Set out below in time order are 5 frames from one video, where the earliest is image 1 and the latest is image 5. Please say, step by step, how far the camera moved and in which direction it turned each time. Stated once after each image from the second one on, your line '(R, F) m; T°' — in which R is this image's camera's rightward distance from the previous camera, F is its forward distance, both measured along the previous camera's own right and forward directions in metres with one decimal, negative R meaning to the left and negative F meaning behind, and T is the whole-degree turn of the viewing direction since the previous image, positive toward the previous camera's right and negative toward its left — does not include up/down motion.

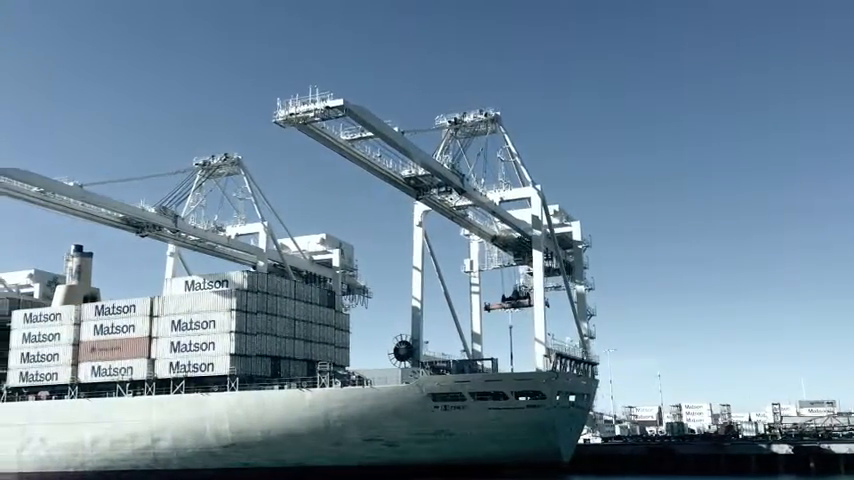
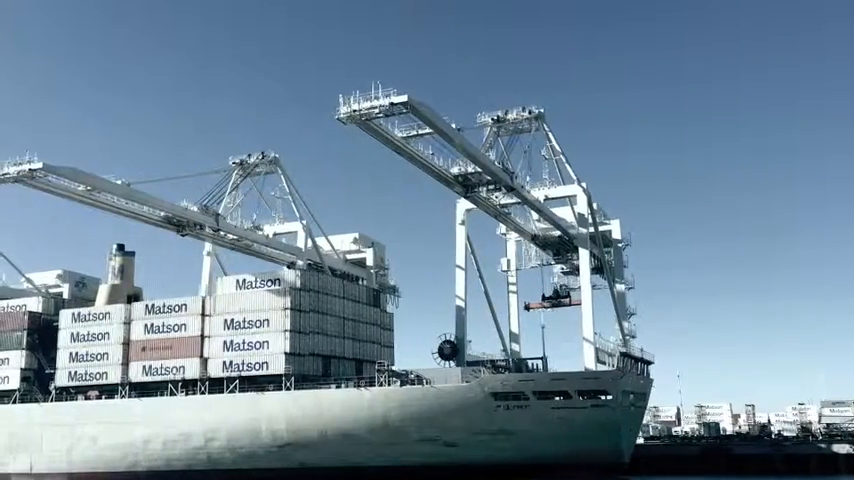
(-2.0, +0.3) m; 0°
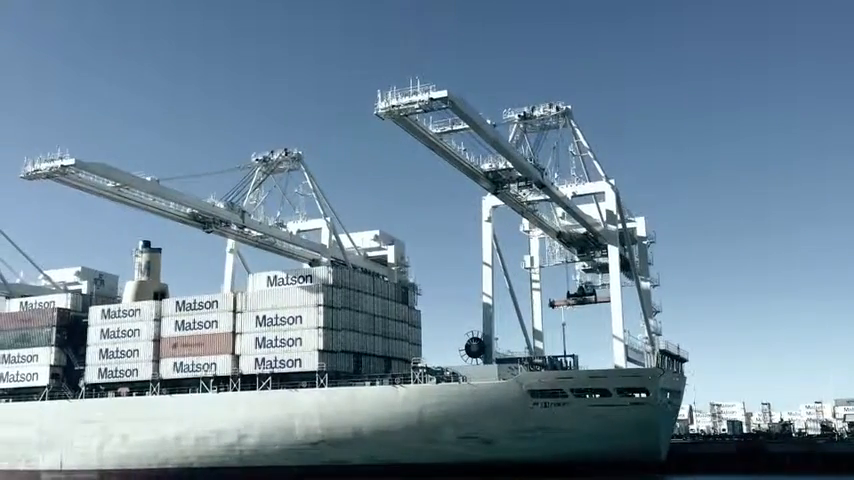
(-1.2, +0.2) m; 0°
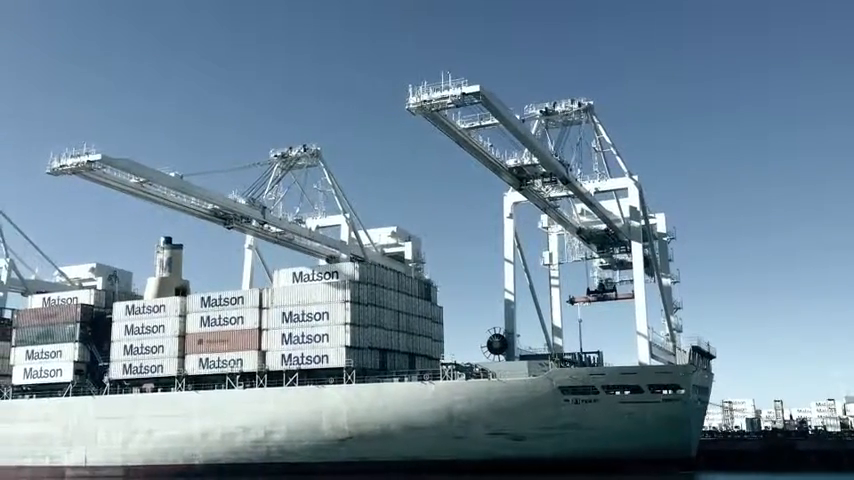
(-1.0, +0.1) m; 0°
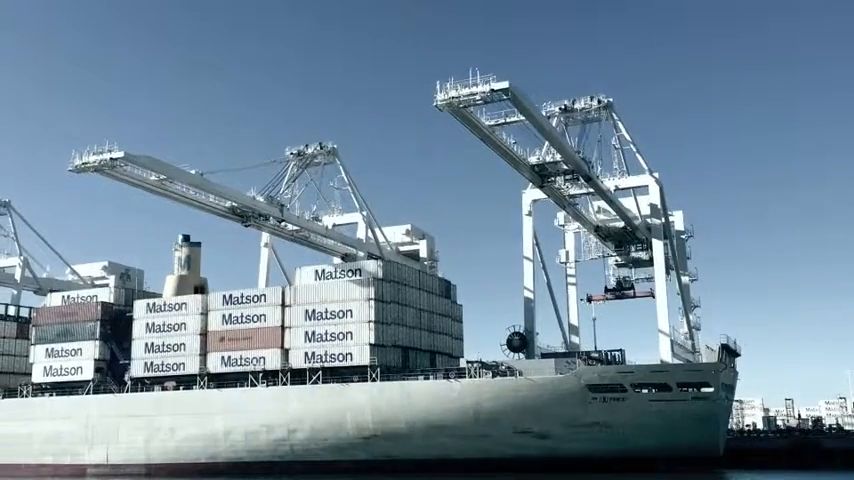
(-0.9, +0.1) m; 0°
